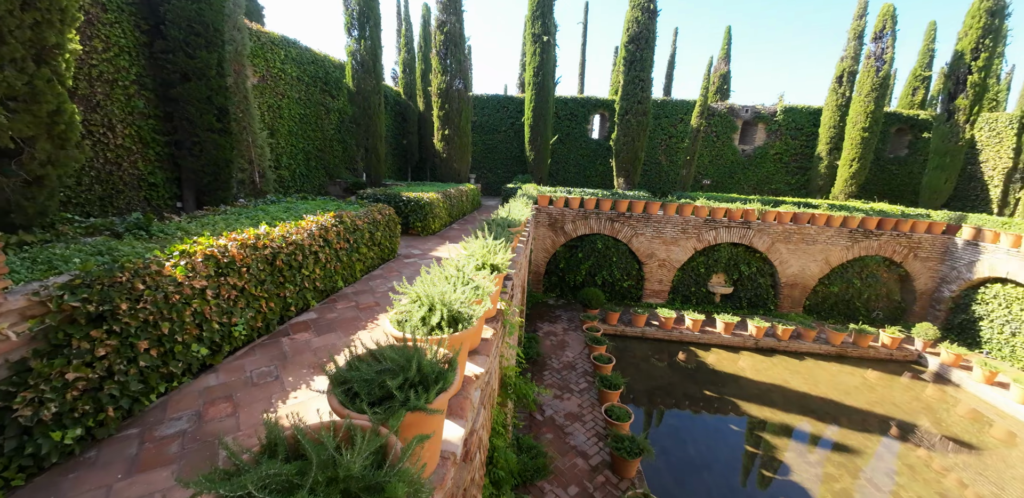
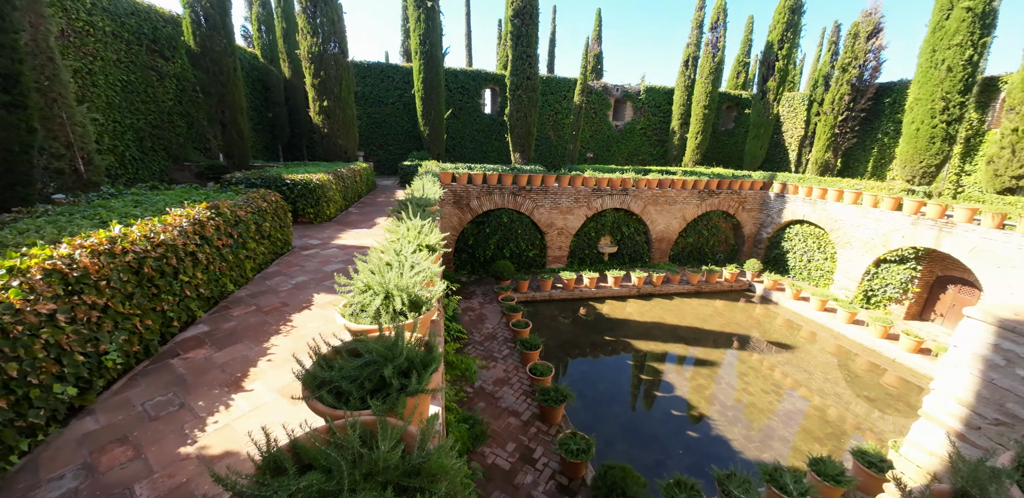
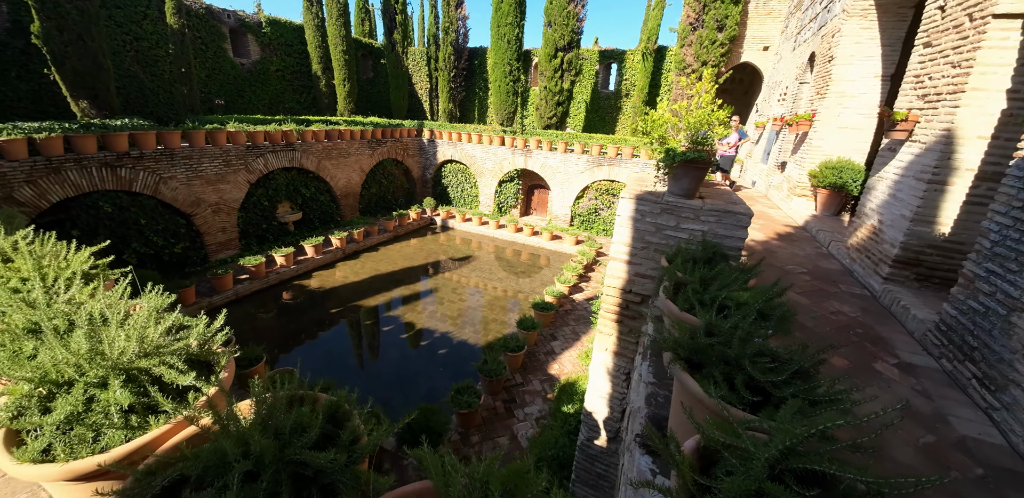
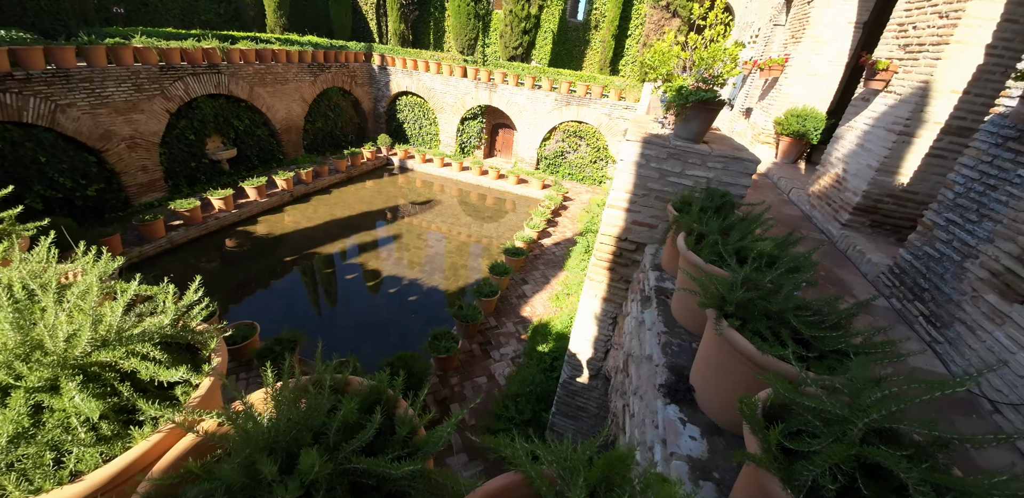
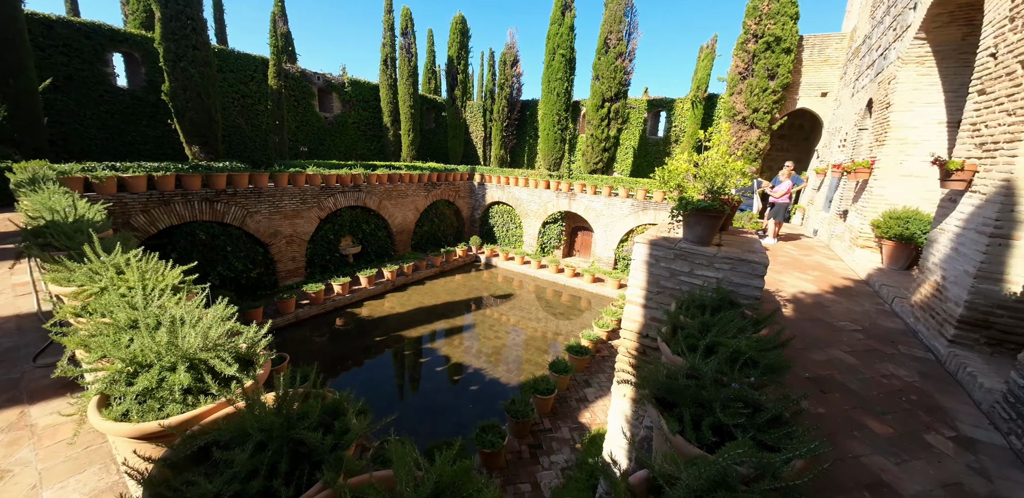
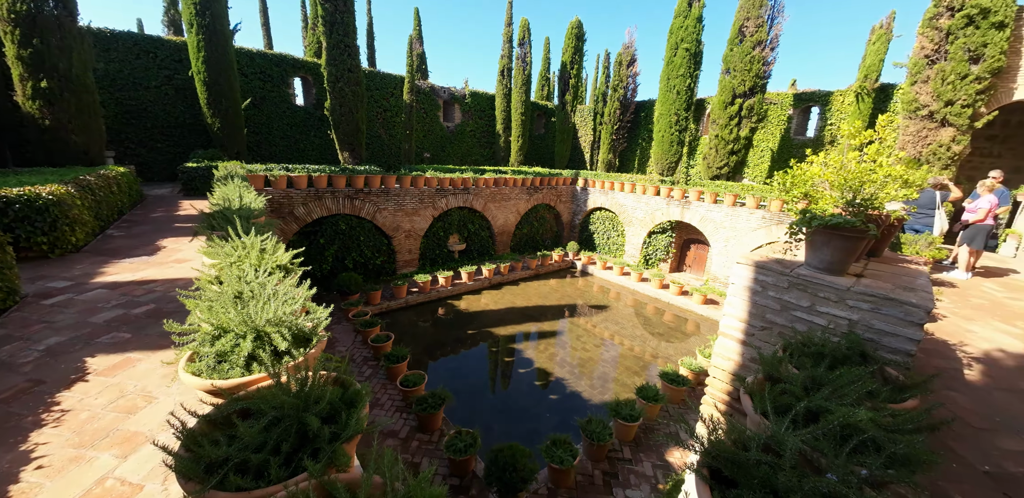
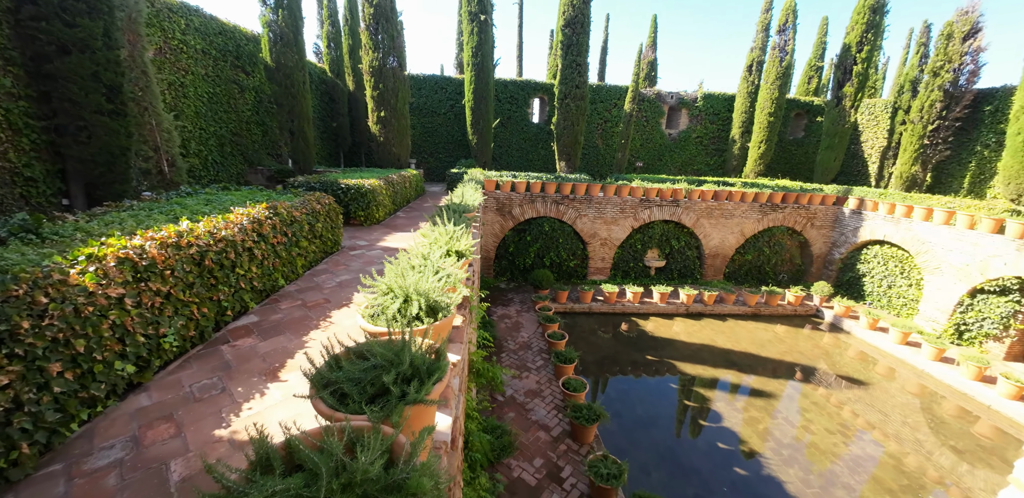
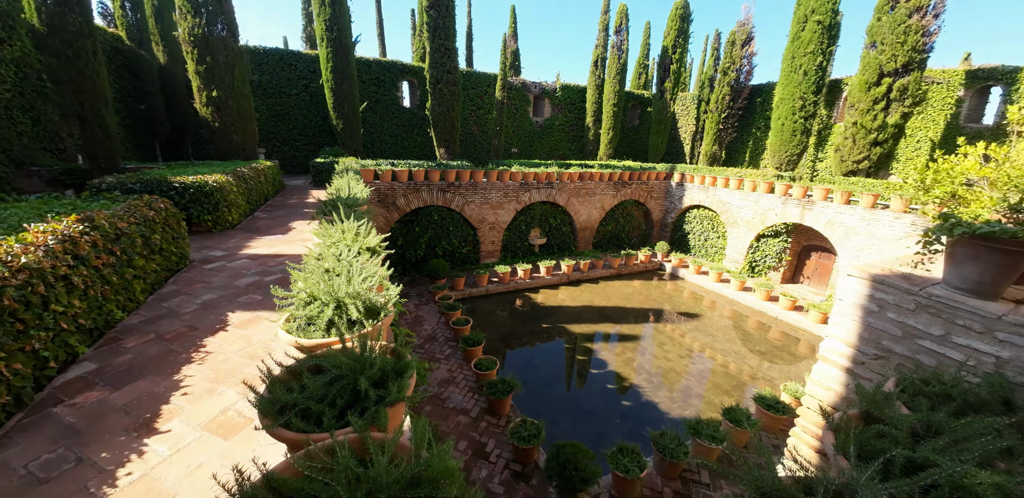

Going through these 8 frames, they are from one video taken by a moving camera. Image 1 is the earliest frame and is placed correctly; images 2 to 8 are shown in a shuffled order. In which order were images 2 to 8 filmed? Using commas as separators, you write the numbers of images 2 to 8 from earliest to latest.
7, 2, 8, 6, 5, 3, 4
